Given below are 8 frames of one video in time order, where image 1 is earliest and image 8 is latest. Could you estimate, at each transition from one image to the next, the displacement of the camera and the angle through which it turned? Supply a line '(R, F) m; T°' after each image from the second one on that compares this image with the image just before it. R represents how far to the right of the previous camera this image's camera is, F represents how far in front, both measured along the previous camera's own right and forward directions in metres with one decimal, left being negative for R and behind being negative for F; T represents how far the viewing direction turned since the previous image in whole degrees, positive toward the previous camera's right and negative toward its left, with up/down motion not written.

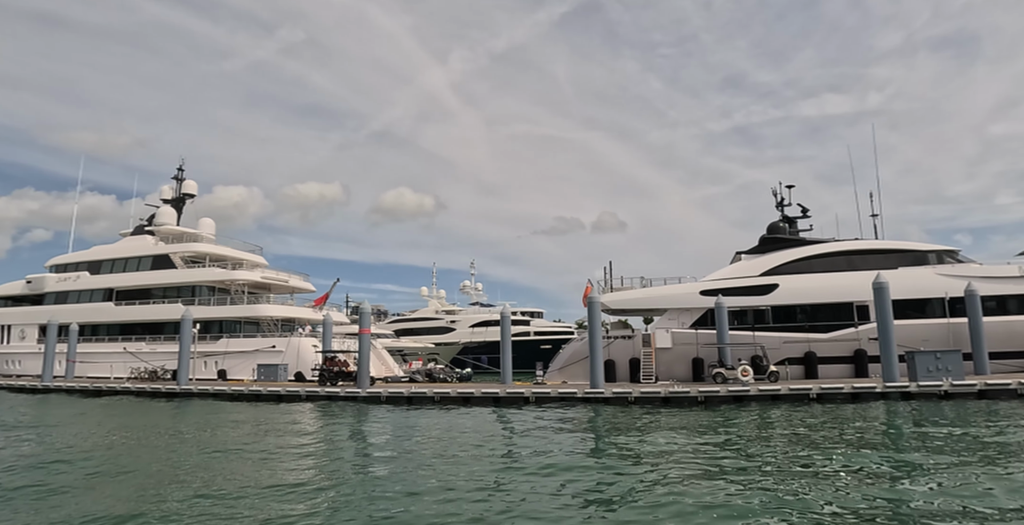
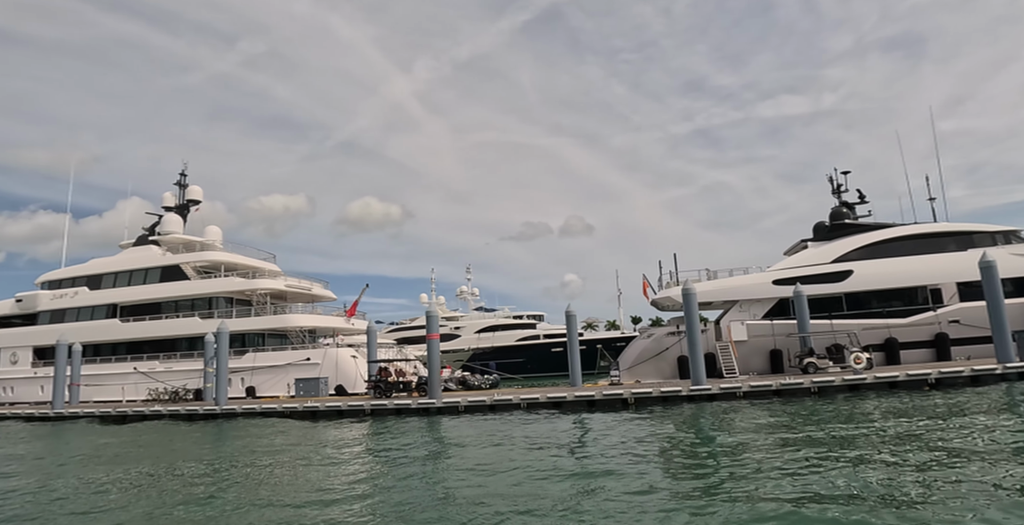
(-3.4, +1.3) m; +4°
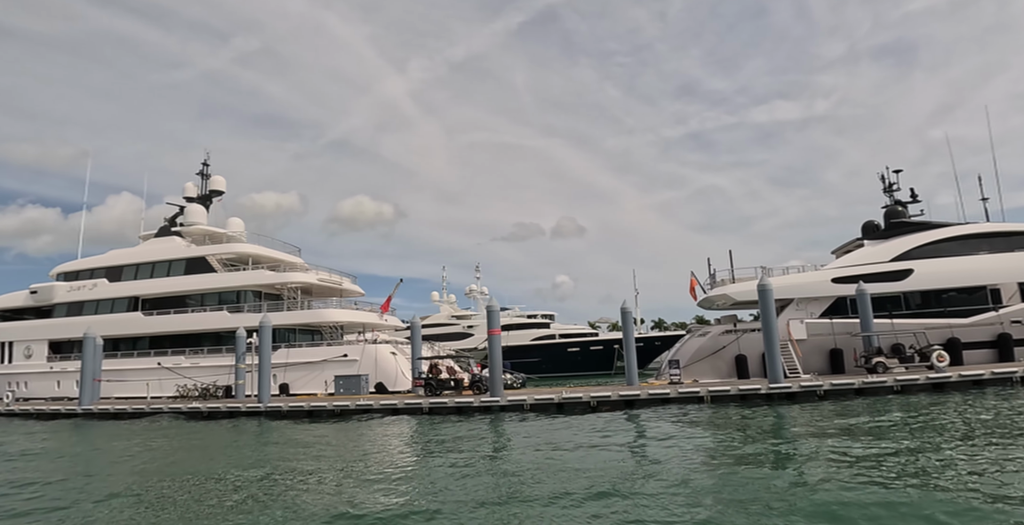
(-2.2, +0.7) m; +1°
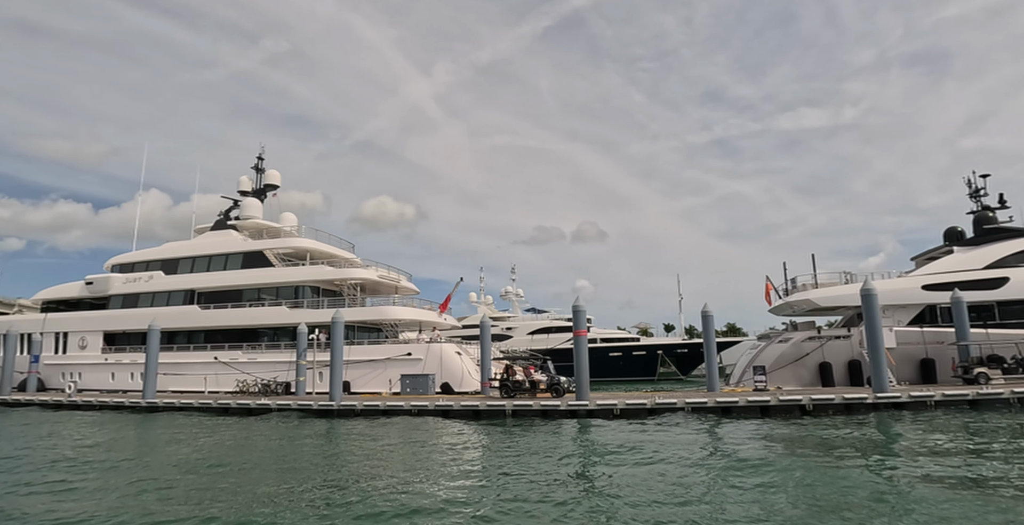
(-1.9, +0.5) m; -1°
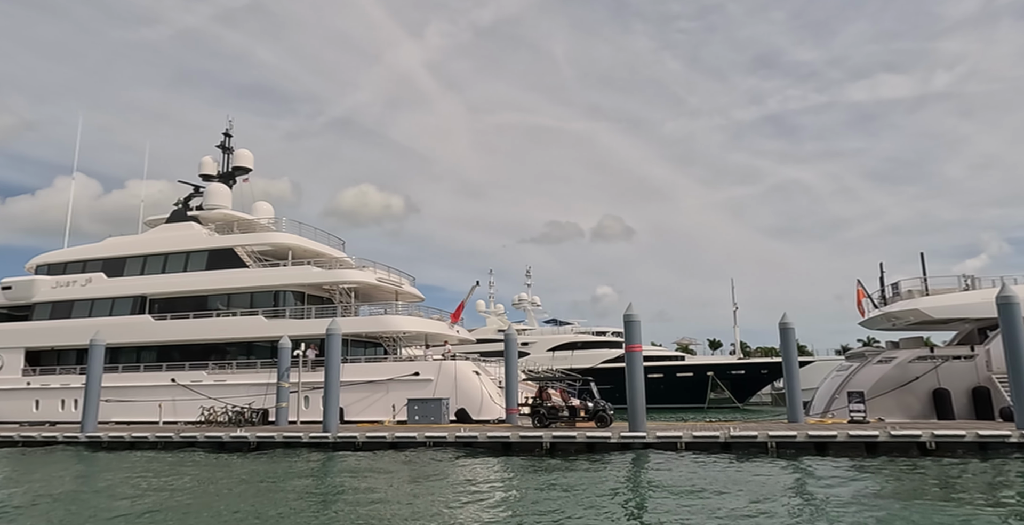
(-0.9, +4.3) m; +1°
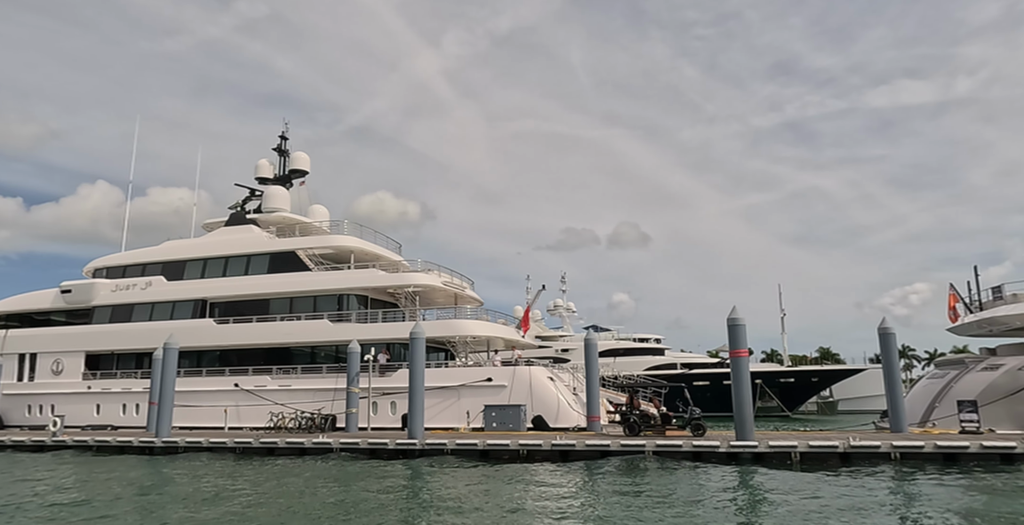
(-1.7, +0.5) m; -1°
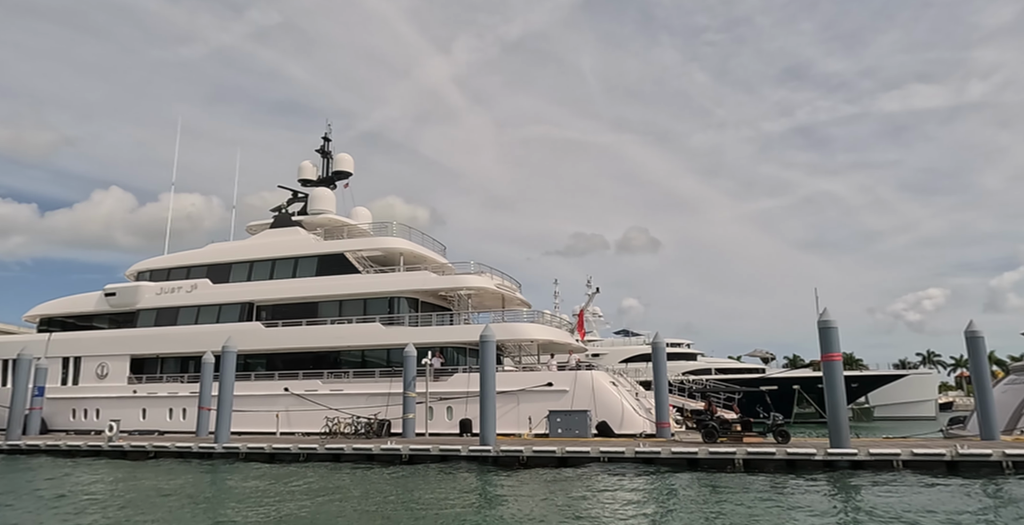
(-1.5, +0.4) m; -1°
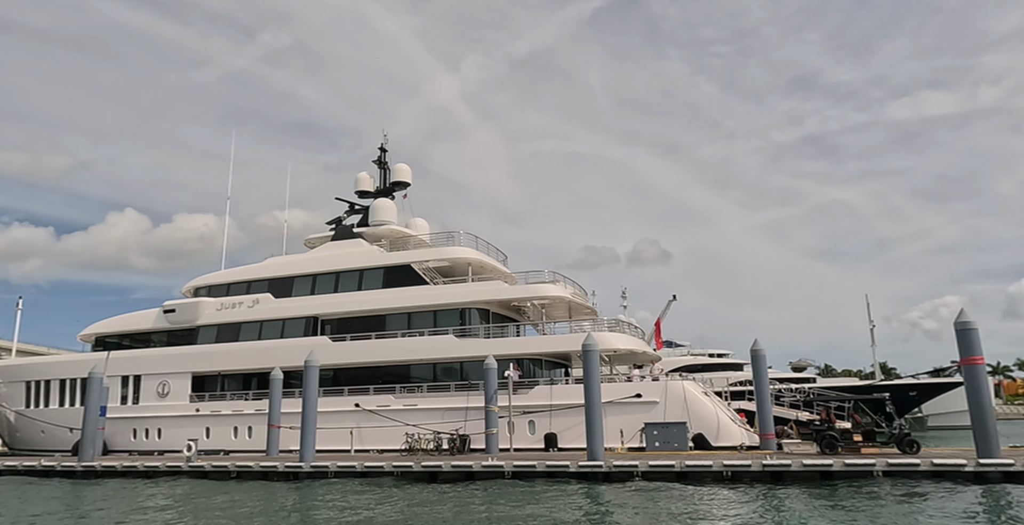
(-2.0, +0.6) m; -1°
